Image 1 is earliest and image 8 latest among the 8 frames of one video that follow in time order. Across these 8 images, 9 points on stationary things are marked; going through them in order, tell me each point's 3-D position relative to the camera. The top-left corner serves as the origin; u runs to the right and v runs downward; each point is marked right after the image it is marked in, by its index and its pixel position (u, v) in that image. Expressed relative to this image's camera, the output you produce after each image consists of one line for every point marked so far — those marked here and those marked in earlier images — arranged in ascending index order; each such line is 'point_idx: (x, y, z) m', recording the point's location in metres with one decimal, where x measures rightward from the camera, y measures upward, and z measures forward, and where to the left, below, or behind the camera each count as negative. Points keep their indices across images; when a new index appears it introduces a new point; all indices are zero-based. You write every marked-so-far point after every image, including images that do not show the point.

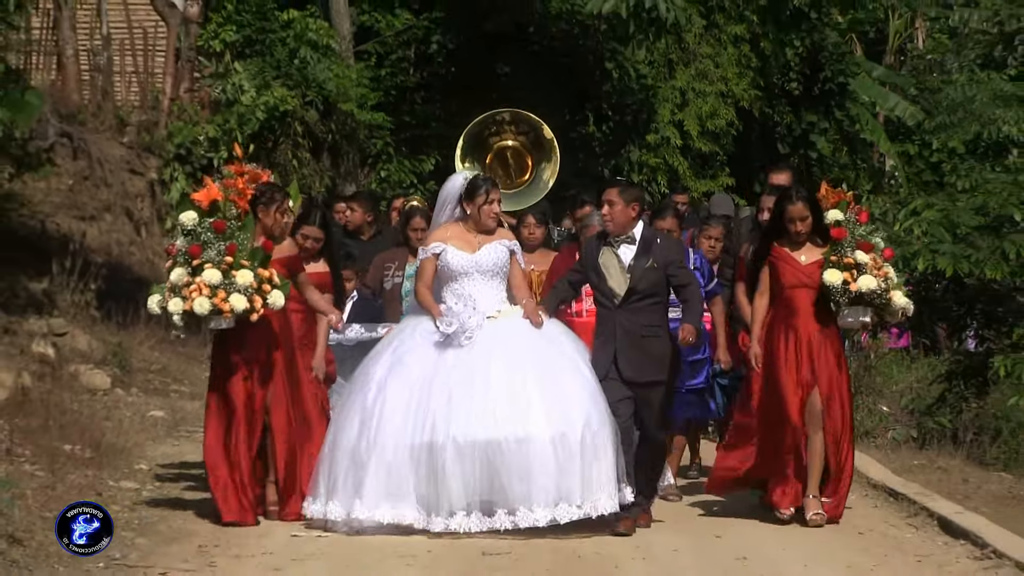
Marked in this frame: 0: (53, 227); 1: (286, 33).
0: (-4.2, +0.7, +12.0) m
1: (-2.8, +2.8, +15.0) m
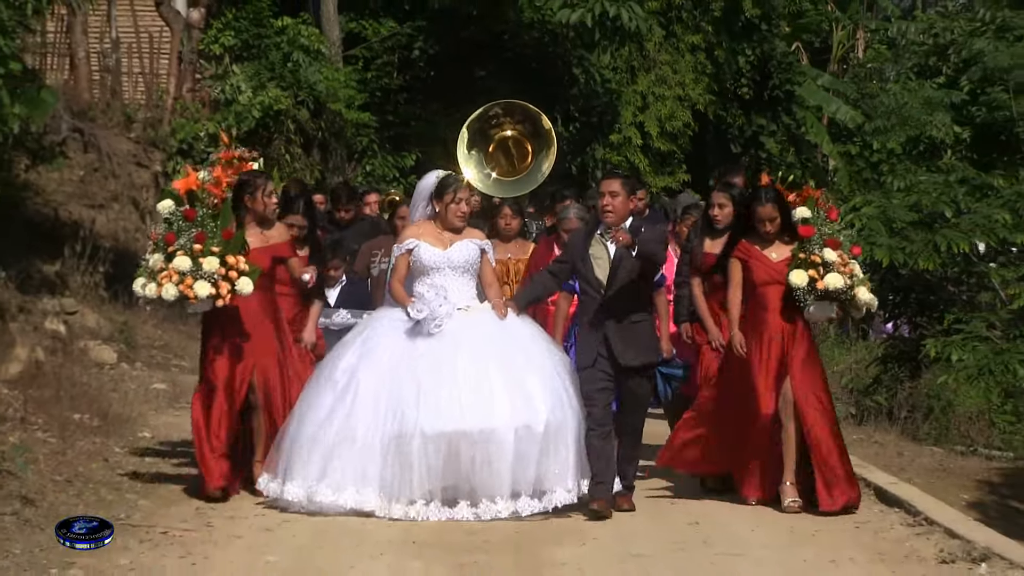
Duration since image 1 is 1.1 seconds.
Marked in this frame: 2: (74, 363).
0: (-4.3, +0.8, +12.7) m
1: (-2.8, +3.0, +15.6) m
2: (-3.5, -0.5, +10.6) m
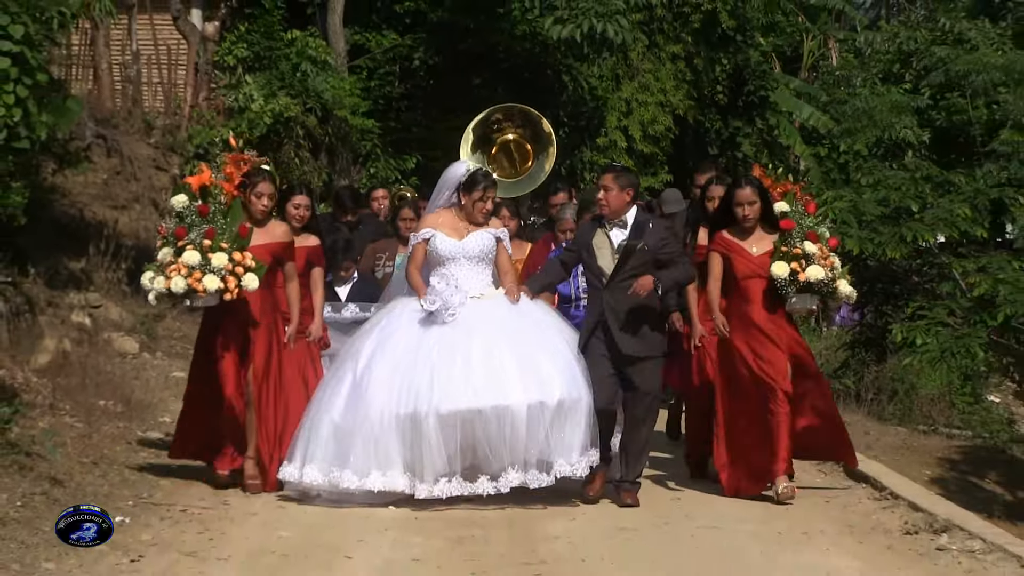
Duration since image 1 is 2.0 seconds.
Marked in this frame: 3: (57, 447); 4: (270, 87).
0: (-4.3, +0.9, +13.2) m
1: (-2.9, +3.0, +16.1) m
2: (-3.5, -0.4, +11.1) m
3: (-3.1, -1.0, +8.8) m
4: (-3.1, +2.6, +16.1) m
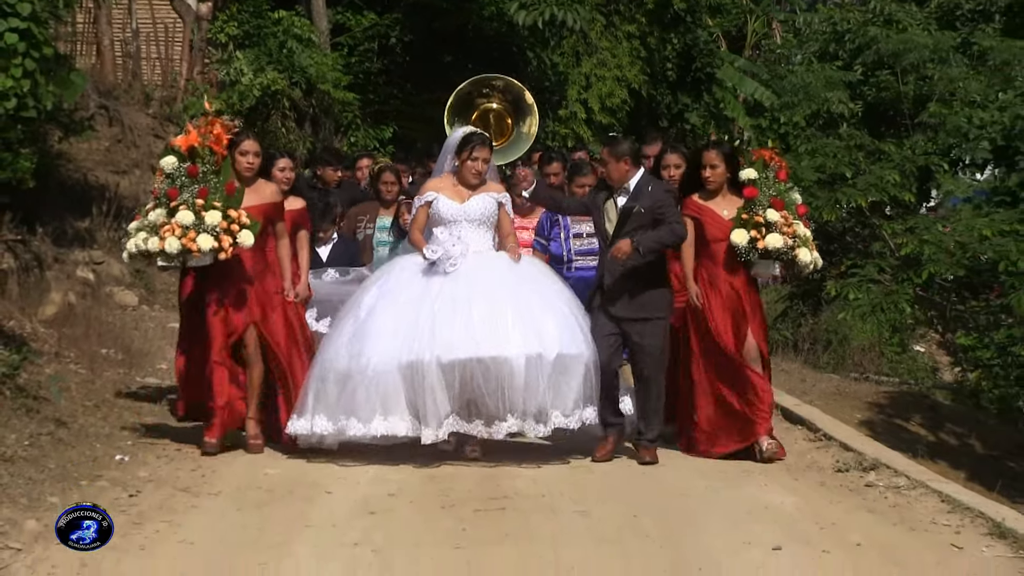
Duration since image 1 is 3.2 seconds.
0: (-4.5, +1.2, +13.9) m
1: (-3.1, +3.3, +16.8) m
2: (-3.8, -0.2, +11.8) m
3: (-3.3, -0.7, +9.5) m
4: (-3.3, +2.9, +16.8) m
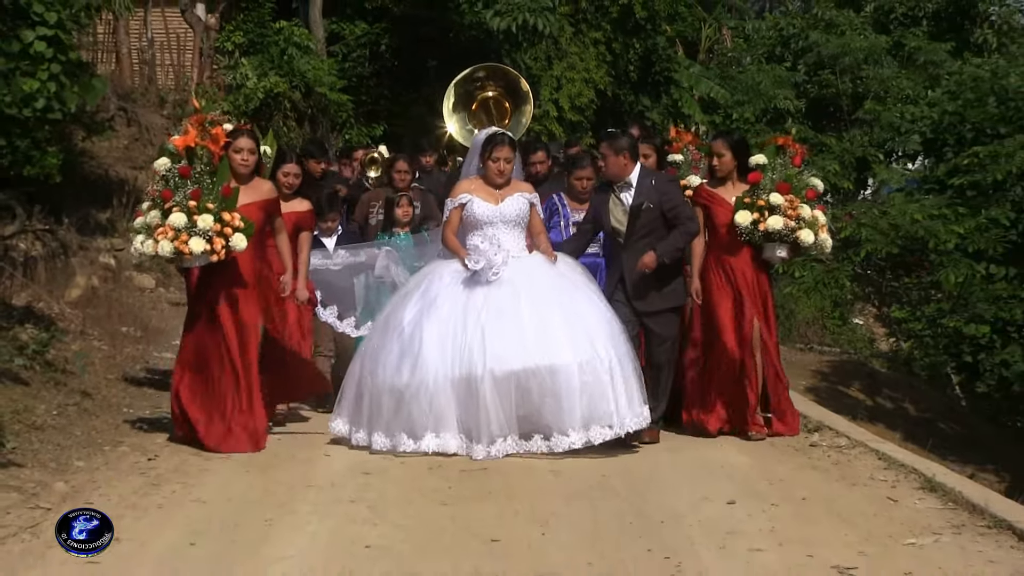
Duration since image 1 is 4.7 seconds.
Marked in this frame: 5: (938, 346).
0: (-4.6, +1.2, +14.8) m
1: (-3.2, +3.4, +17.7) m
2: (-3.9, -0.1, +12.7) m
3: (-3.4, -0.6, +10.4) m
4: (-3.4, +3.0, +17.7) m
5: (+3.5, -0.5, +10.9) m
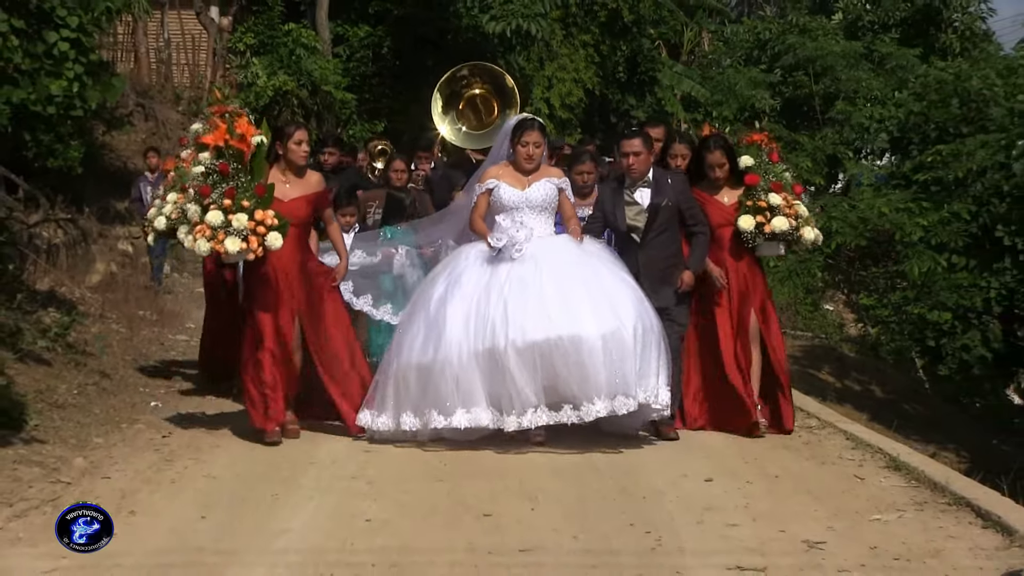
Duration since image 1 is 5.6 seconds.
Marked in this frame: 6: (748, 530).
0: (-4.6, +1.4, +15.4) m
1: (-3.2, +3.5, +18.3) m
2: (-3.9, +0.1, +13.3) m
3: (-3.5, -0.5, +11.0) m
4: (-3.4, +3.1, +18.3) m
5: (+3.5, -0.4, +11.4) m
6: (+1.3, -1.3, +7.0) m
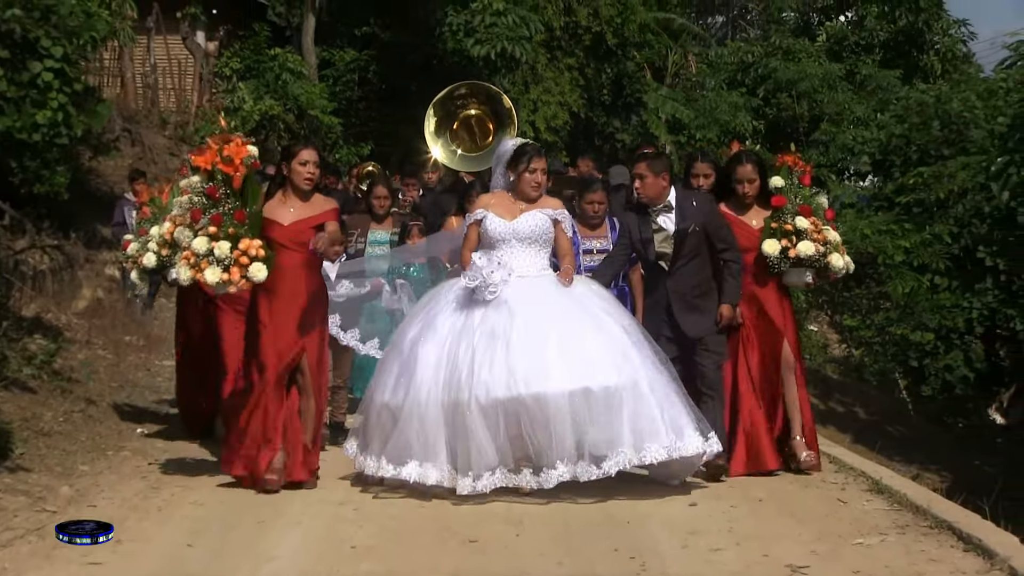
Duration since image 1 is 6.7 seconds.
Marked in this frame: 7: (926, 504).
0: (-4.8, +1.2, +15.4) m
1: (-3.4, +3.3, +18.3) m
2: (-4.0, -0.1, +13.4) m
3: (-3.6, -0.7, +11.0) m
4: (-3.6, +2.9, +18.3) m
5: (+3.4, -0.5, +11.5) m
6: (+1.2, -1.5, +7.1) m
7: (+2.6, -1.3, +7.9) m
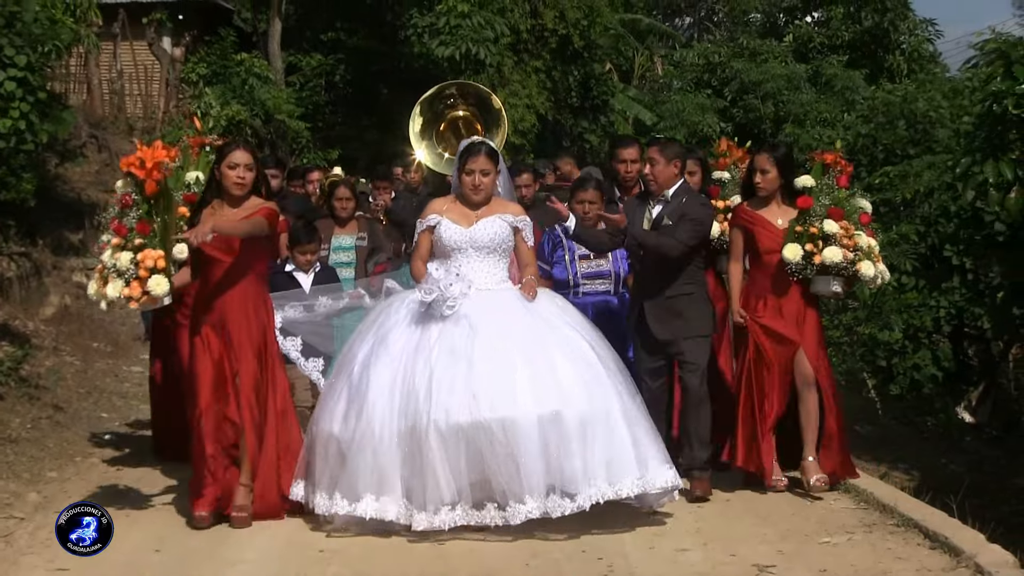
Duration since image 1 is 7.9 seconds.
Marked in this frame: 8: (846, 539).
0: (-5.1, +1.1, +15.4) m
1: (-3.7, +3.2, +18.3) m
2: (-4.3, -0.2, +13.3) m
3: (-3.8, -0.8, +11.0) m
4: (-3.9, +2.8, +18.3) m
5: (+3.1, -0.5, +11.5) m
6: (+1.0, -1.5, +7.1) m
7: (+2.3, -1.3, +7.9) m
8: (+1.9, -1.5, +7.4) m
